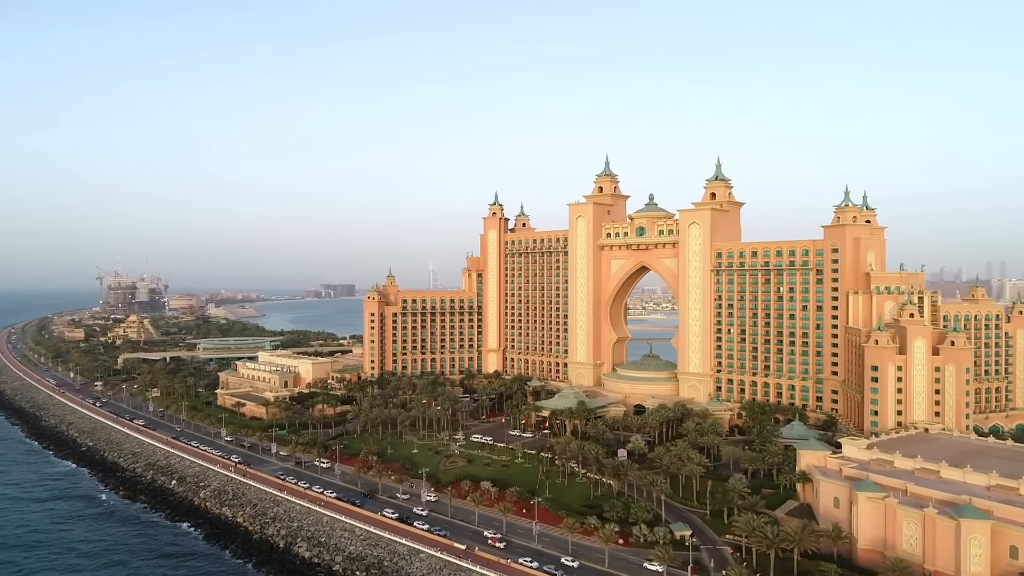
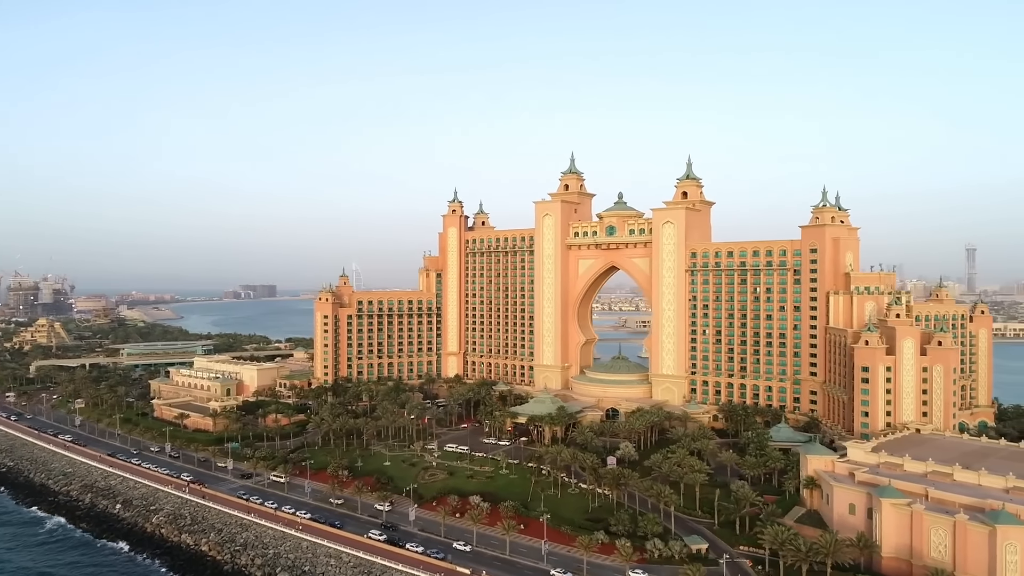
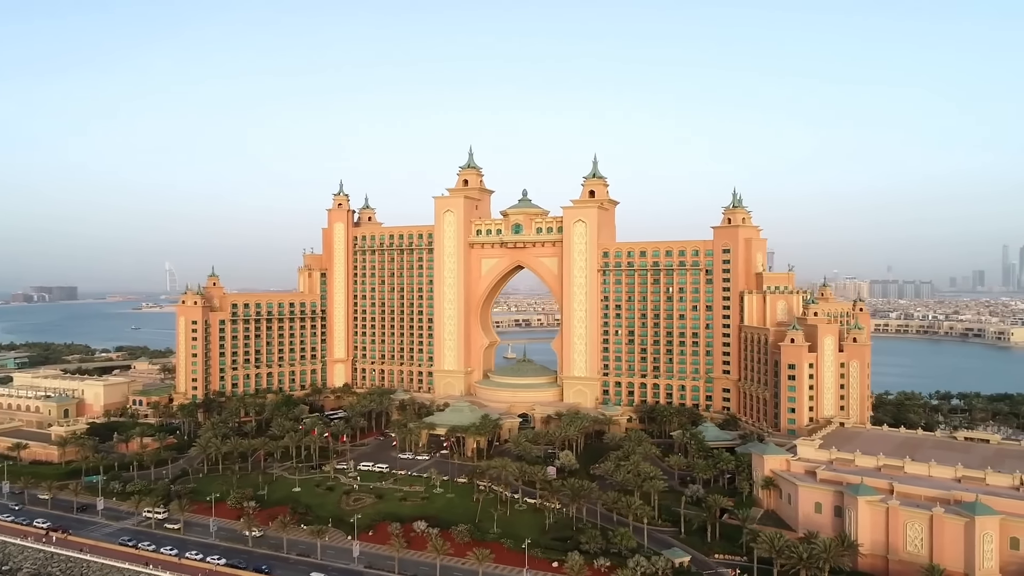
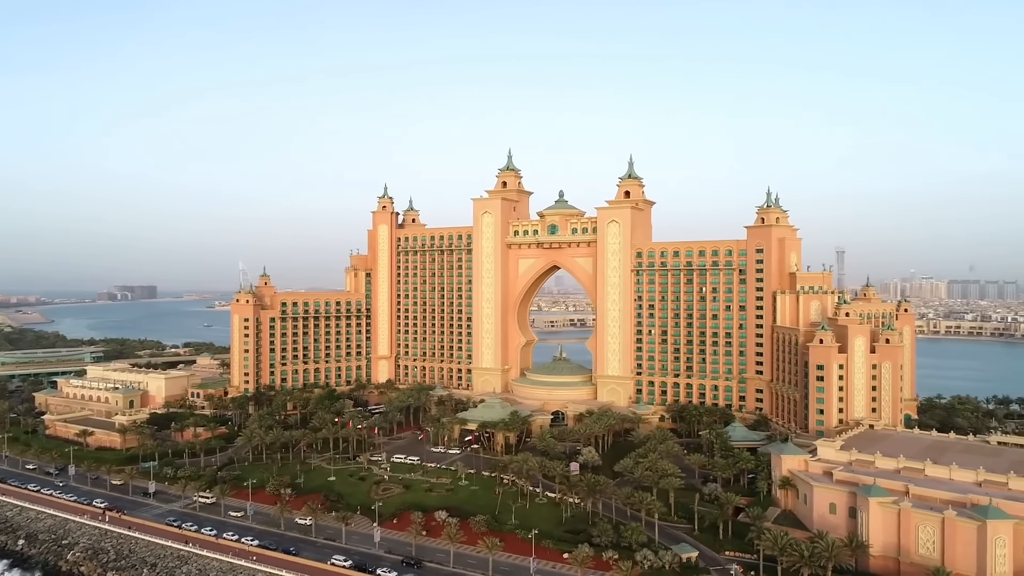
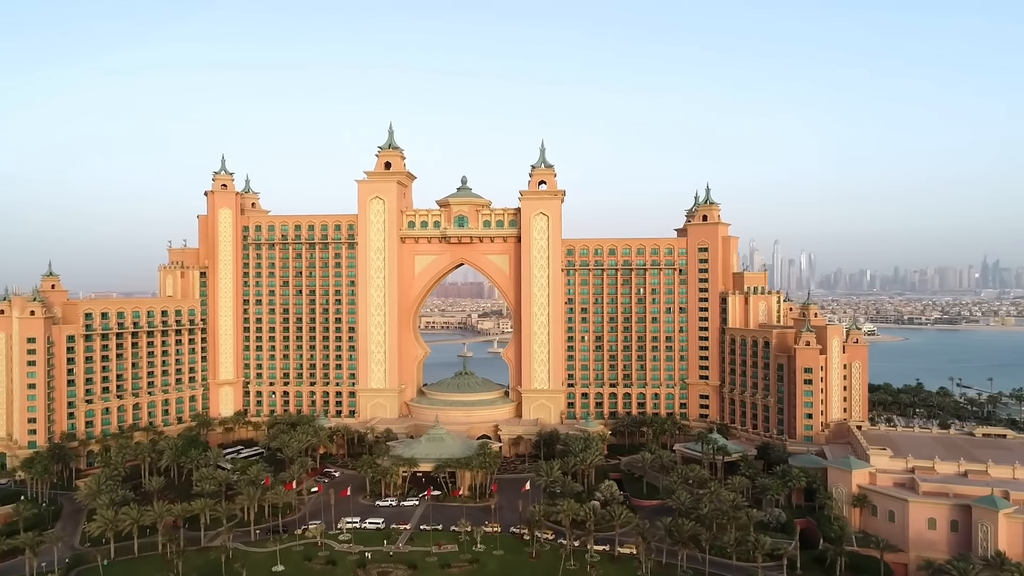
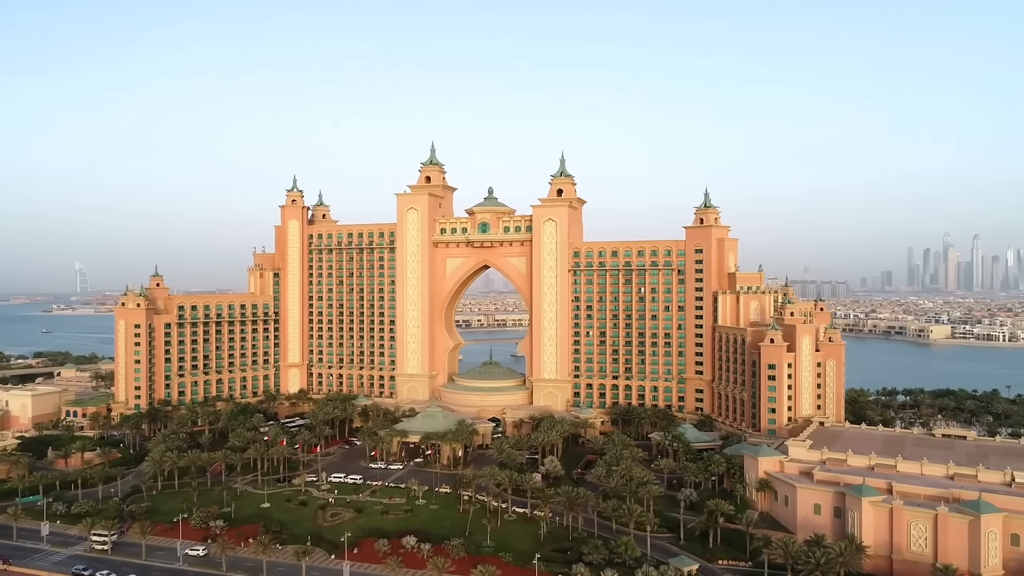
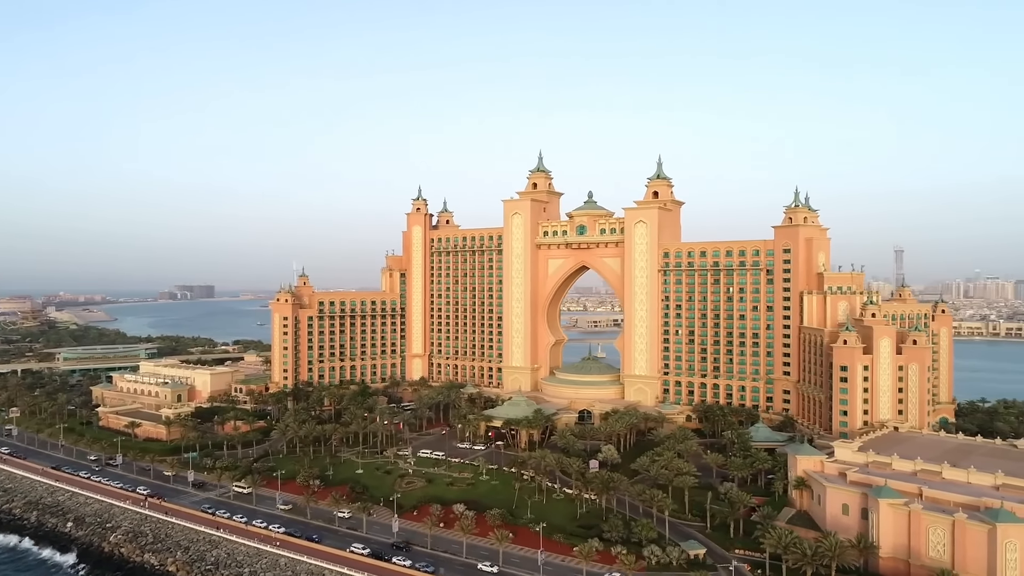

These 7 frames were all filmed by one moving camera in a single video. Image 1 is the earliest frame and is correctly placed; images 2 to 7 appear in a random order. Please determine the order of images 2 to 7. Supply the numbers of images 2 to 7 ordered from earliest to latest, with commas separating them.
2, 7, 4, 3, 6, 5
